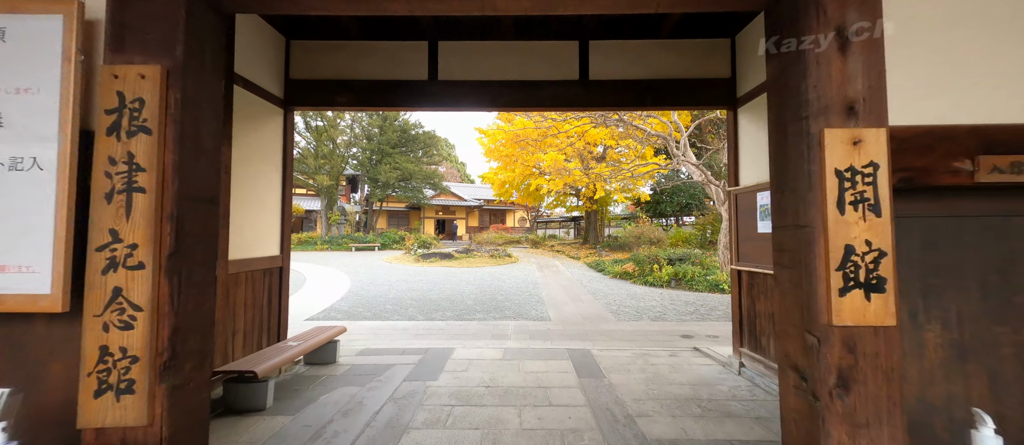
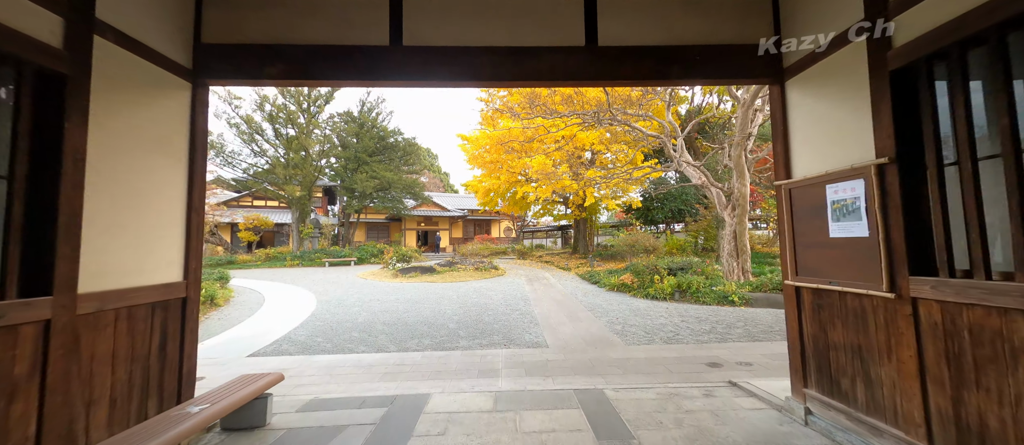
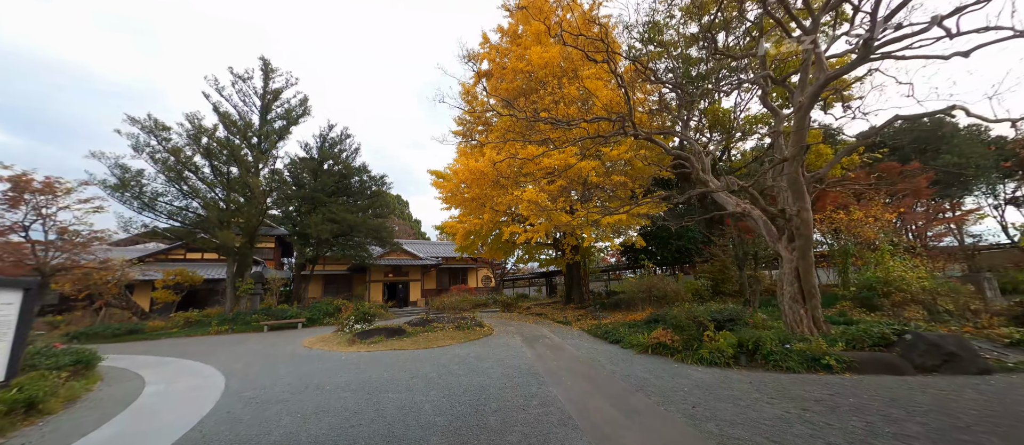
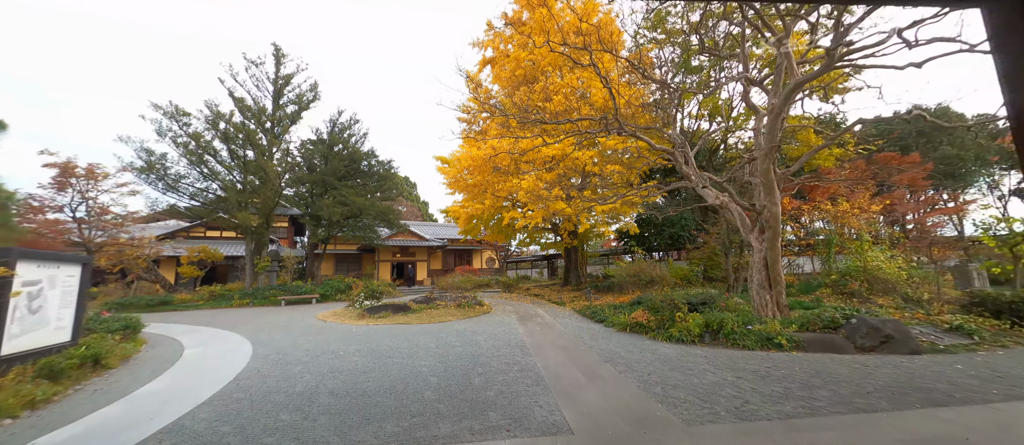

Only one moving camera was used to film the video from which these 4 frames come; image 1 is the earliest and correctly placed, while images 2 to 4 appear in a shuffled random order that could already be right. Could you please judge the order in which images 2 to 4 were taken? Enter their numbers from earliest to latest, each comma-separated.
2, 4, 3
